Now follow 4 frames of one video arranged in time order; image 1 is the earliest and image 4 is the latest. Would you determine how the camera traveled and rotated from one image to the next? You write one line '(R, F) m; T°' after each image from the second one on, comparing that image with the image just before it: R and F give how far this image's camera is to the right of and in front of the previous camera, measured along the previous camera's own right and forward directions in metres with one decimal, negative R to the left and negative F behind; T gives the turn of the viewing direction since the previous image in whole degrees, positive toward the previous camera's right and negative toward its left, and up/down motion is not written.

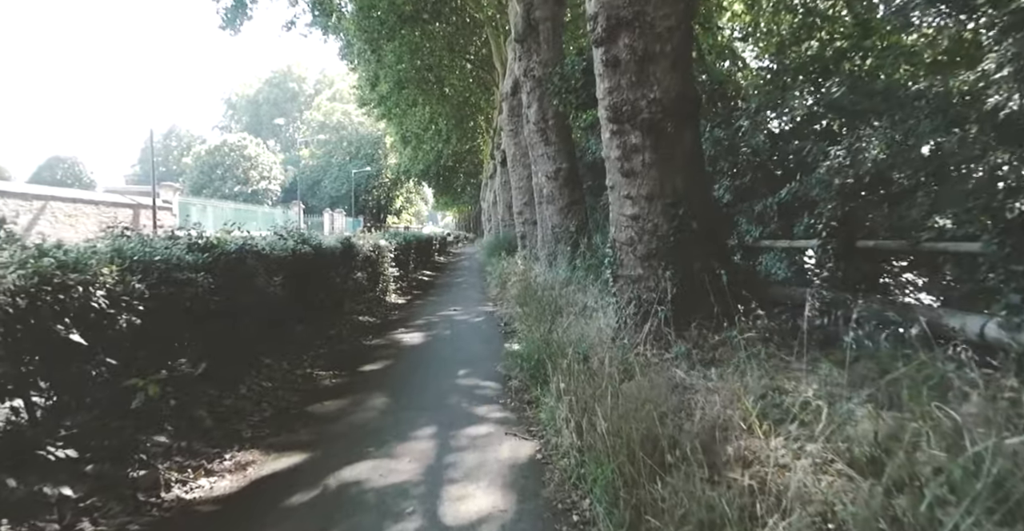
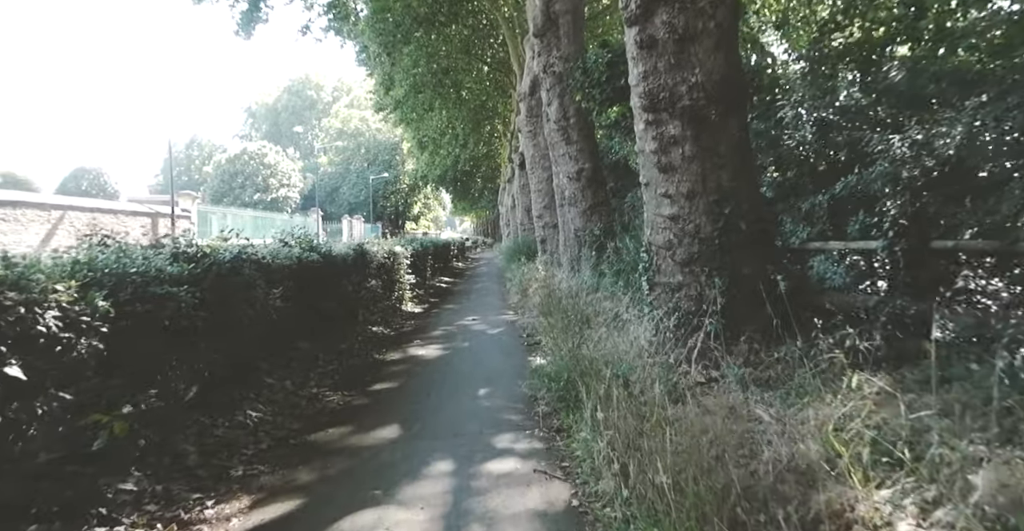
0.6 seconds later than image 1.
(-0.1, +0.6) m; -2°
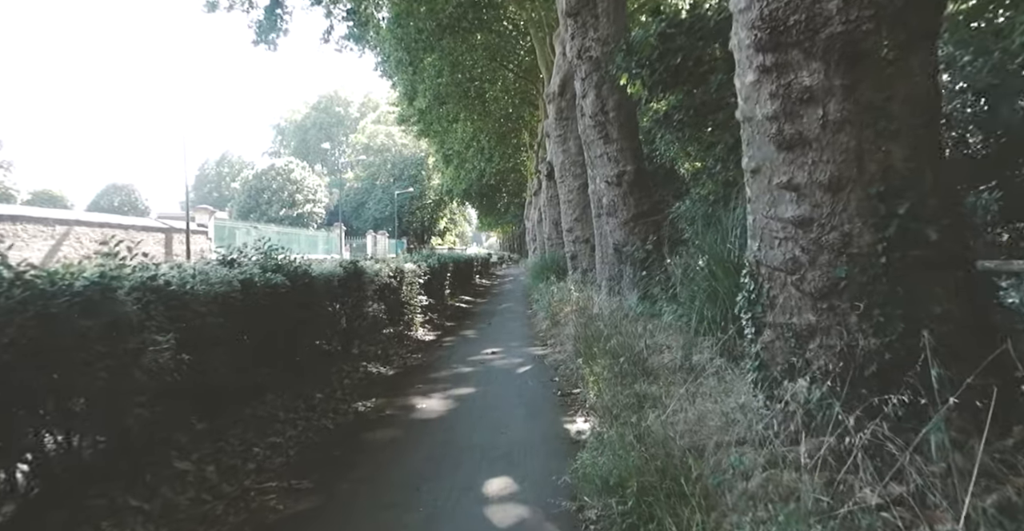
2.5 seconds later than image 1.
(0.0, +1.8) m; -3°
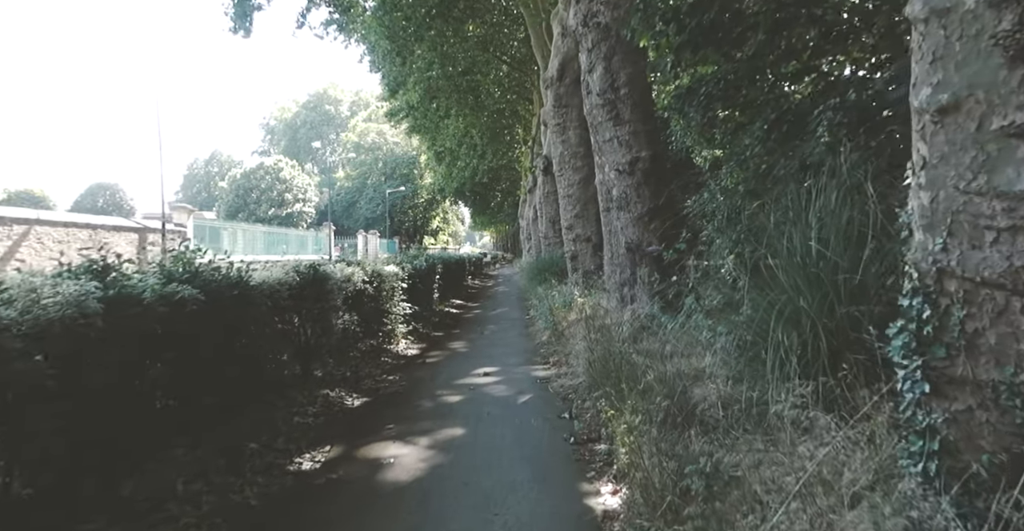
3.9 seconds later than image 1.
(0.0, +1.5) m; +1°
